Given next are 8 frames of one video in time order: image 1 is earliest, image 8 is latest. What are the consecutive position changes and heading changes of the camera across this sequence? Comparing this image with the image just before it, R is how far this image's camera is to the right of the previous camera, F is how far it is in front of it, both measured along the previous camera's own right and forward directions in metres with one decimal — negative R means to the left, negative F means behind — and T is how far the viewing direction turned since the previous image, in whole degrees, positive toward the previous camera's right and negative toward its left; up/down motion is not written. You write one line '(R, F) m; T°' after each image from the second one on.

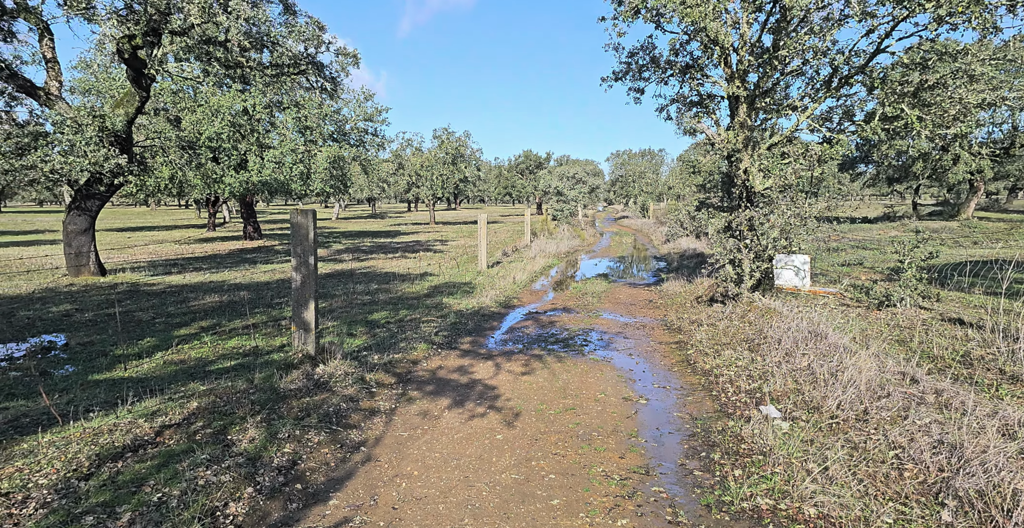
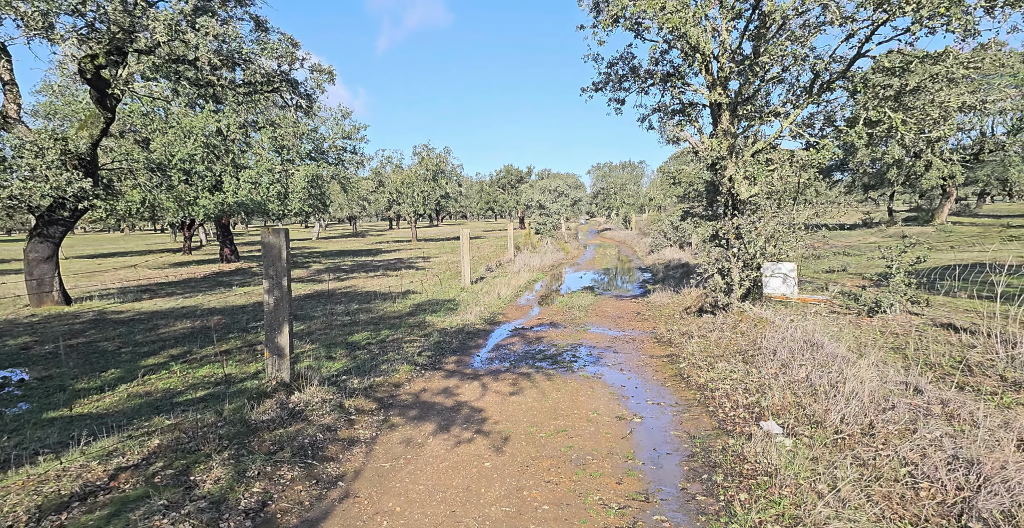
(0.0, +0.3) m; +2°
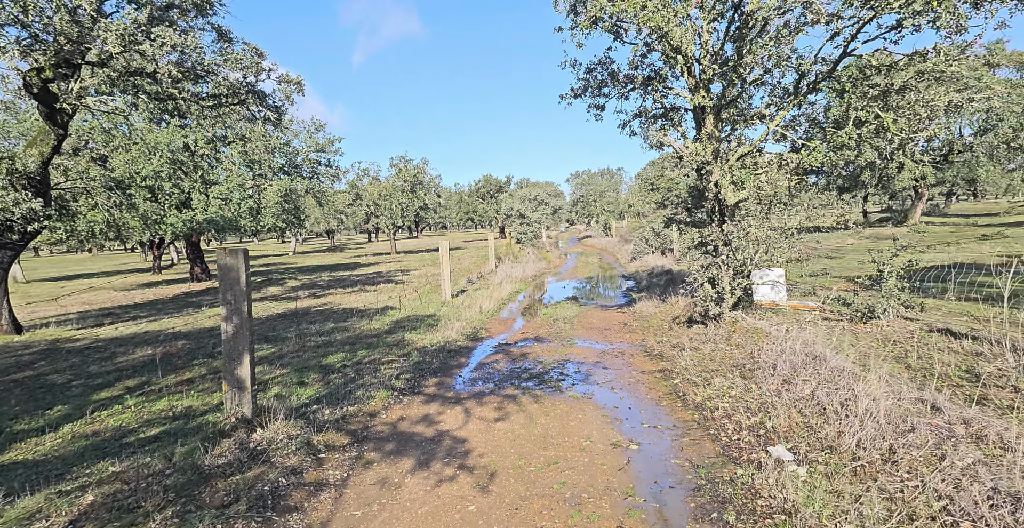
(0.0, +0.5) m; +2°
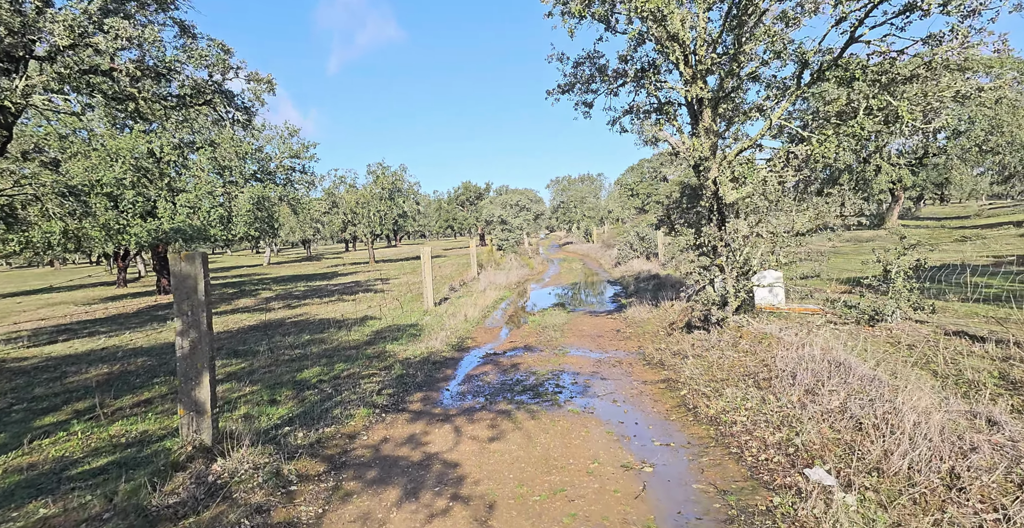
(-0.2, +0.6) m; +2°
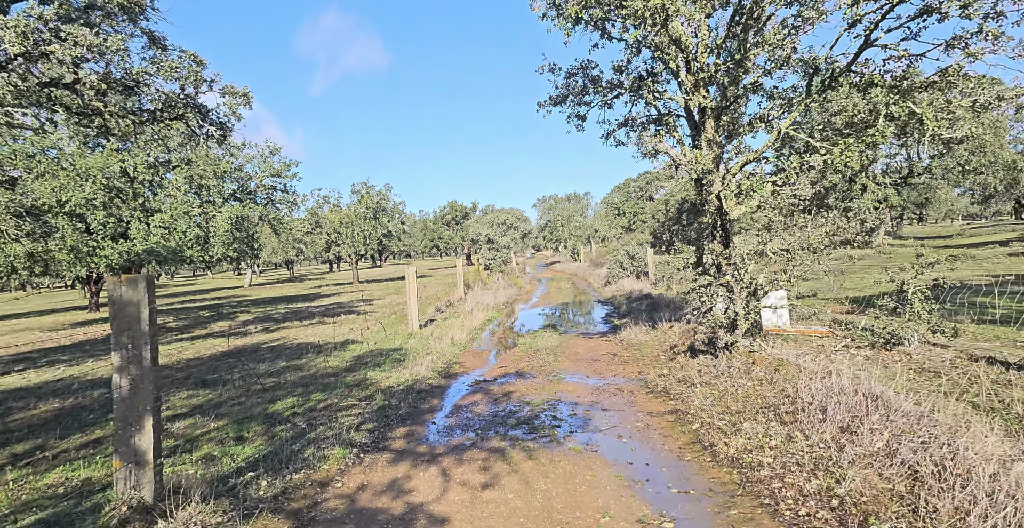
(-0.1, +0.7) m; +2°
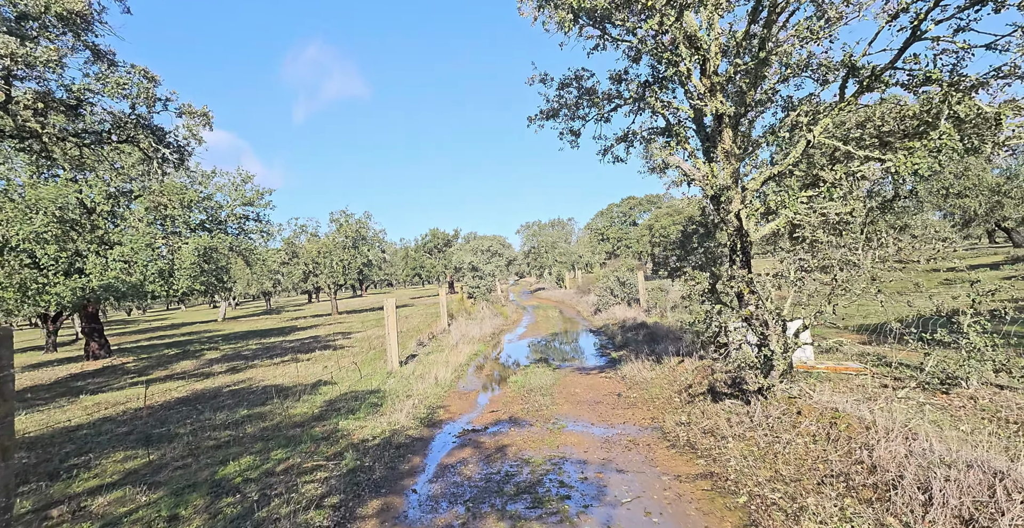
(-0.1, +1.2) m; +2°
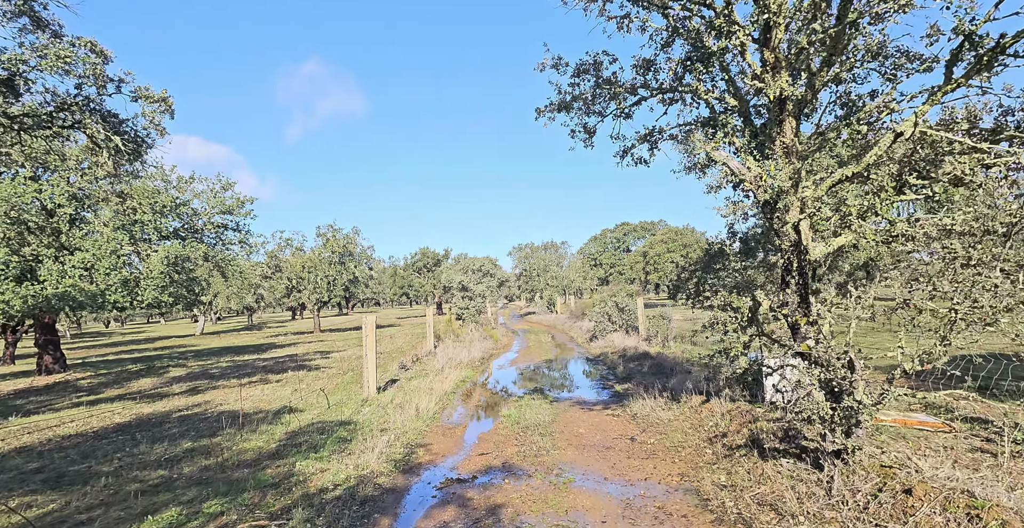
(-0.2, +1.6) m; +1°
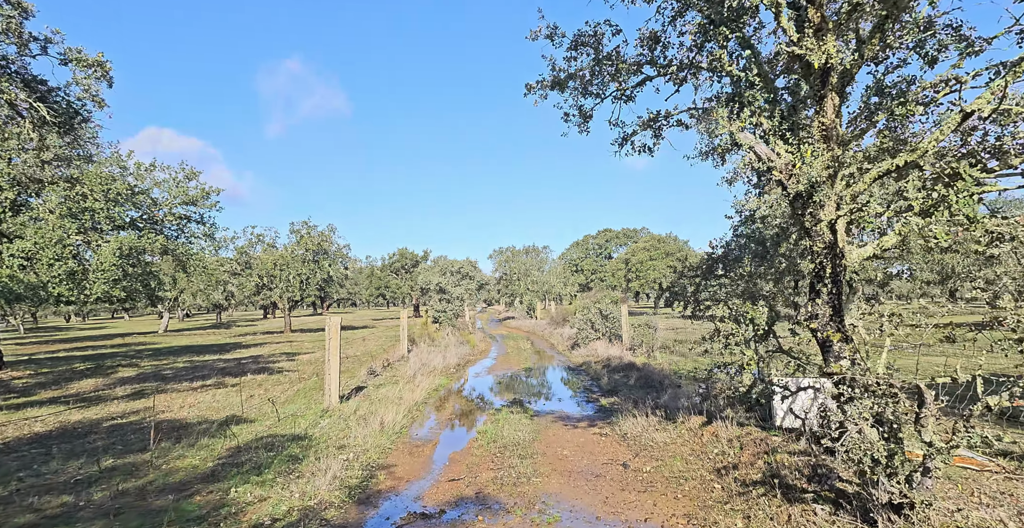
(0.0, +1.1) m; +2°
